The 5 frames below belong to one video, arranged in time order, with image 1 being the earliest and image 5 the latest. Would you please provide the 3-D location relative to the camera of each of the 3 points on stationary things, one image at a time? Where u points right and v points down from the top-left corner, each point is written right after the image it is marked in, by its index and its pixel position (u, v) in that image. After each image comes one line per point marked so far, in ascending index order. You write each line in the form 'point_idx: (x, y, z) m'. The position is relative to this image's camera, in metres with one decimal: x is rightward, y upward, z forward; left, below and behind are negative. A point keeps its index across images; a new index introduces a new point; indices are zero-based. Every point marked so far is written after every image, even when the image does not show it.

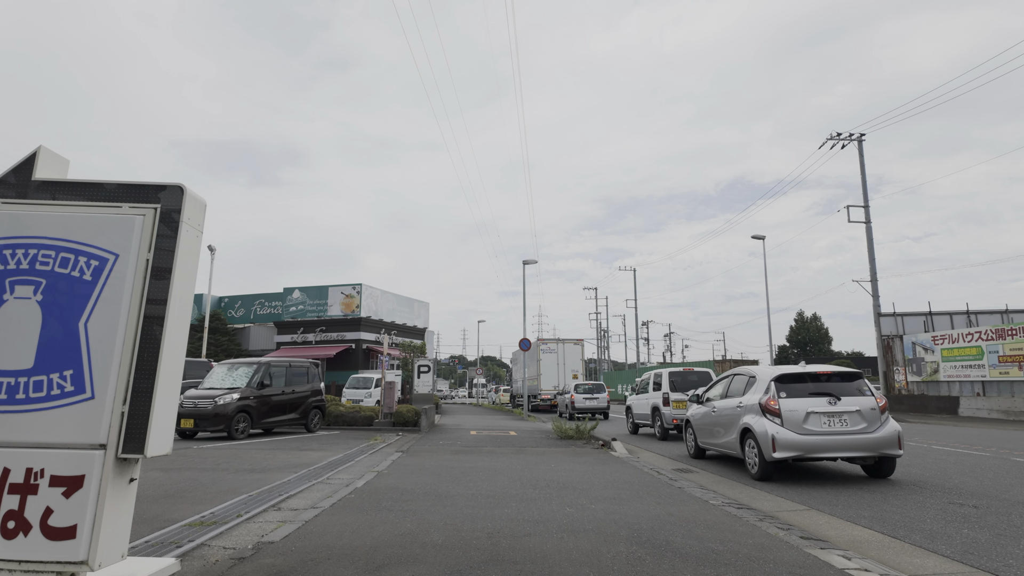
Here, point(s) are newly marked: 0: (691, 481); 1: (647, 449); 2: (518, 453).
0: (+2.5, -2.7, +8.4) m
1: (+3.0, -3.5, +12.9) m
2: (+0.1, -3.2, +11.5) m
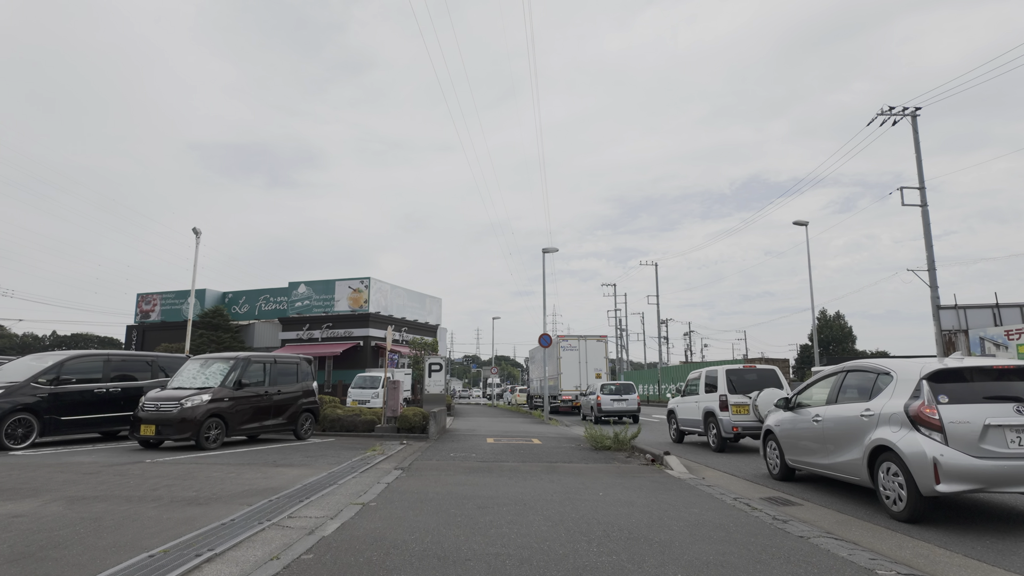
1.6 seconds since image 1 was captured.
0: (+2.9, -2.3, +5.8) m
1: (+3.4, -3.1, +10.4) m
2: (+0.6, -2.8, +9.0) m
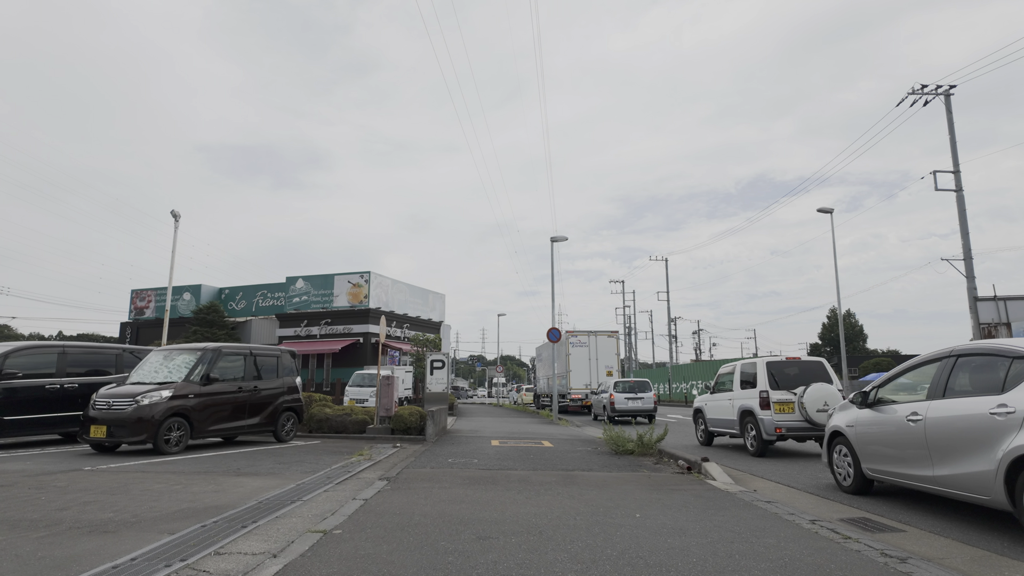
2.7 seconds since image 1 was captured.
0: (+3.0, -2.0, +4.2) m
1: (+3.6, -2.7, +8.7) m
2: (+0.7, -2.4, +7.4) m
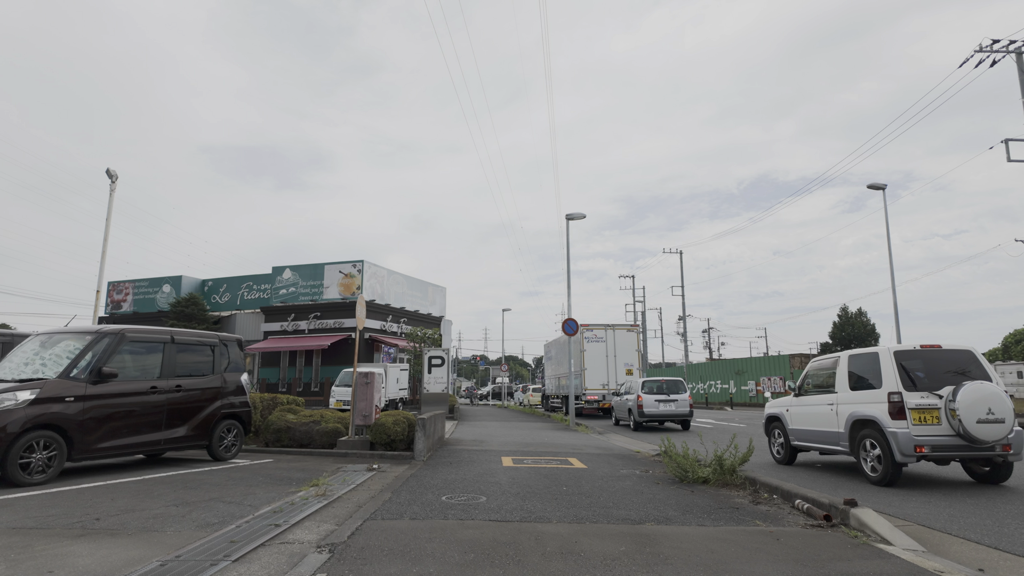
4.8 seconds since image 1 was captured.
0: (+3.3, -1.4, +0.9) m
1: (+3.9, -2.2, +5.4) m
2: (+1.0, -1.9, +4.1) m
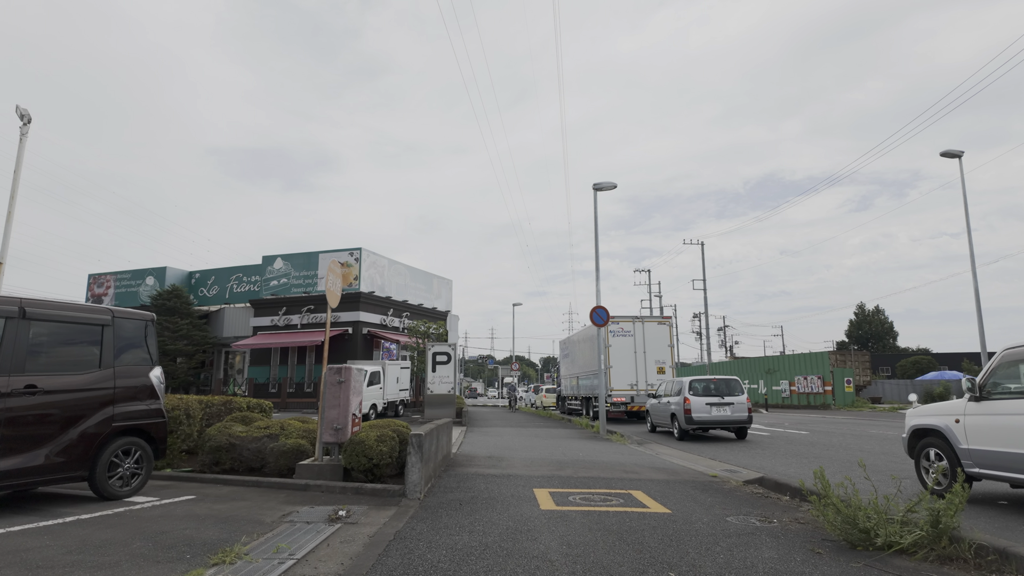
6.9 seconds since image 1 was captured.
0: (+3.6, -0.9, -2.4) m
1: (+4.2, -1.6, +2.1) m
2: (+1.3, -1.3, +0.9) m
